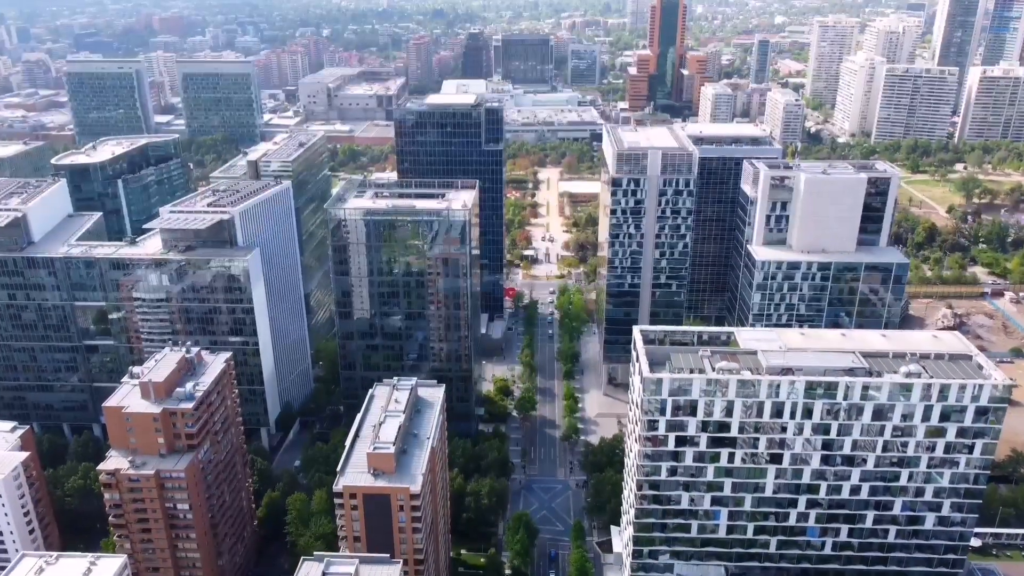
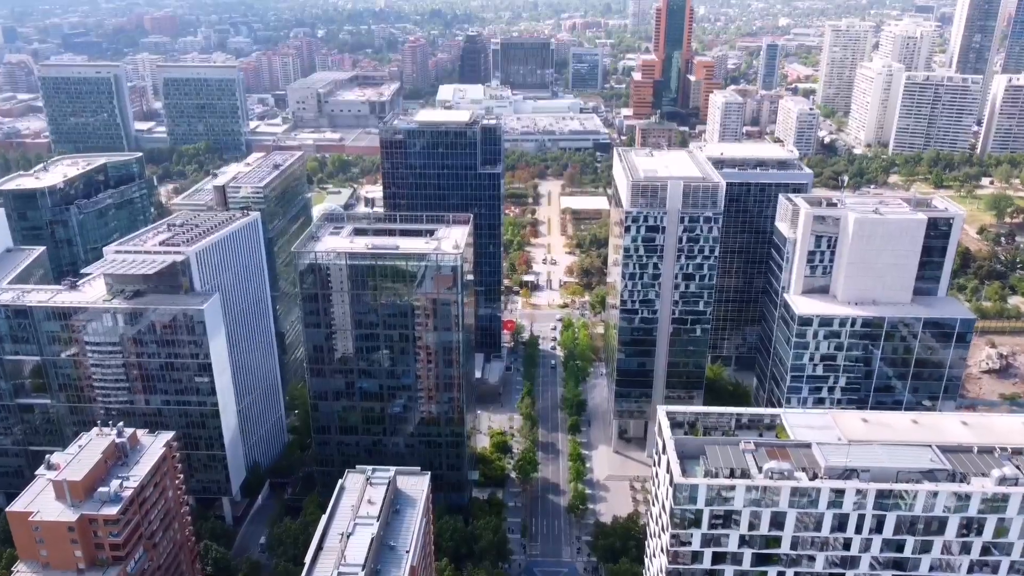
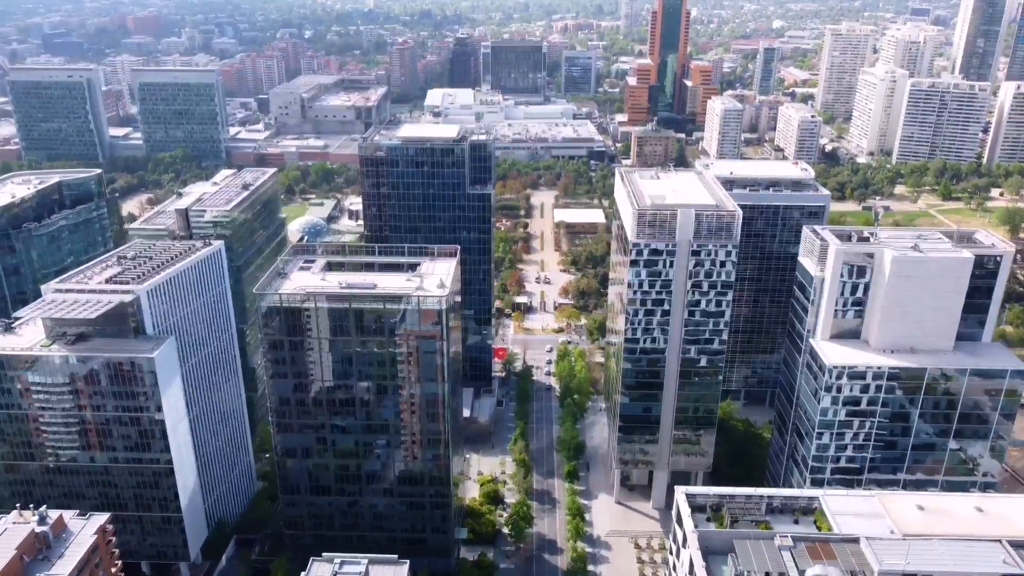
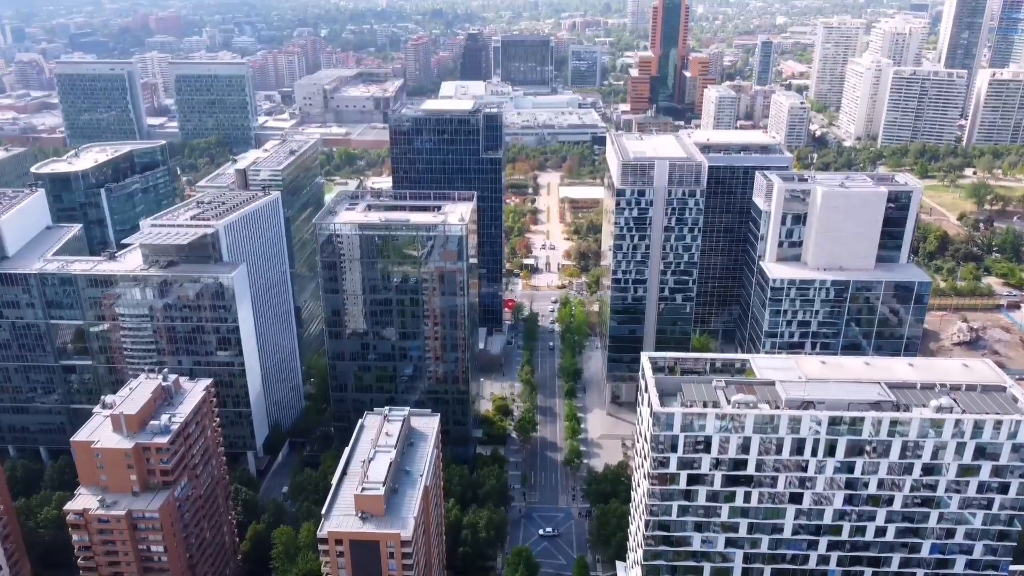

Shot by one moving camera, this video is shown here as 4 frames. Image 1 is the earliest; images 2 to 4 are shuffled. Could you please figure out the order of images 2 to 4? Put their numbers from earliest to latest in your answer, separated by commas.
4, 2, 3
